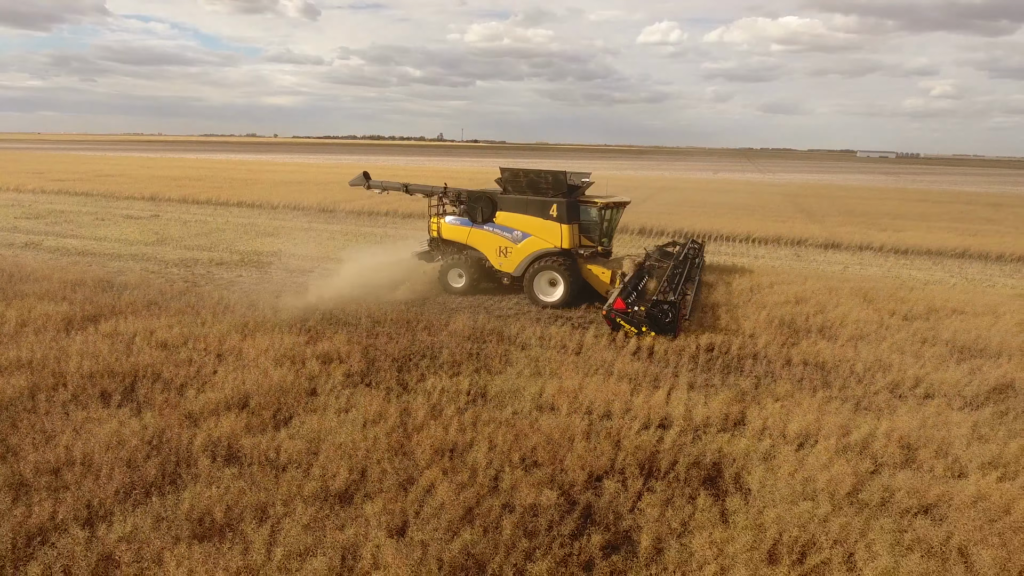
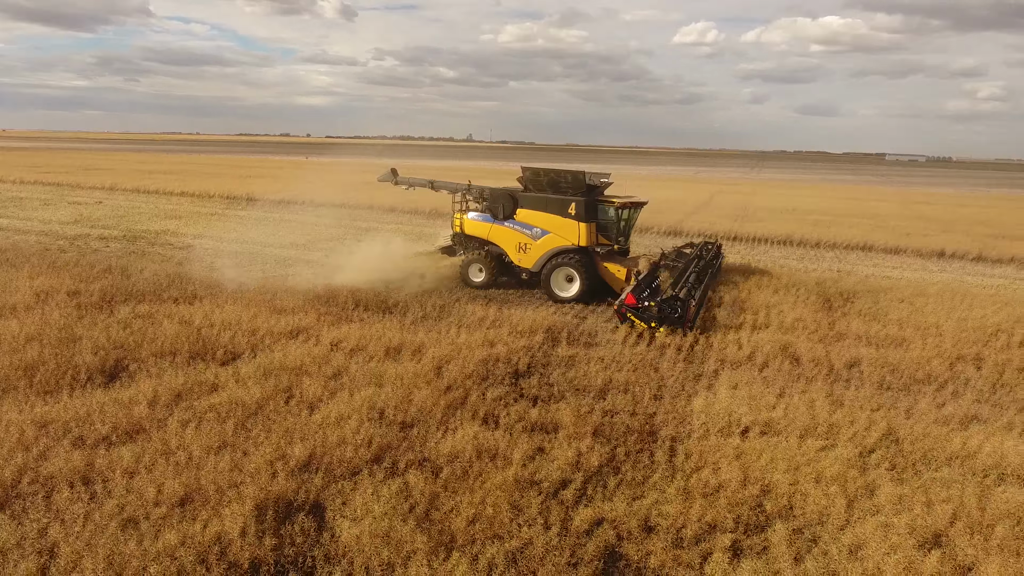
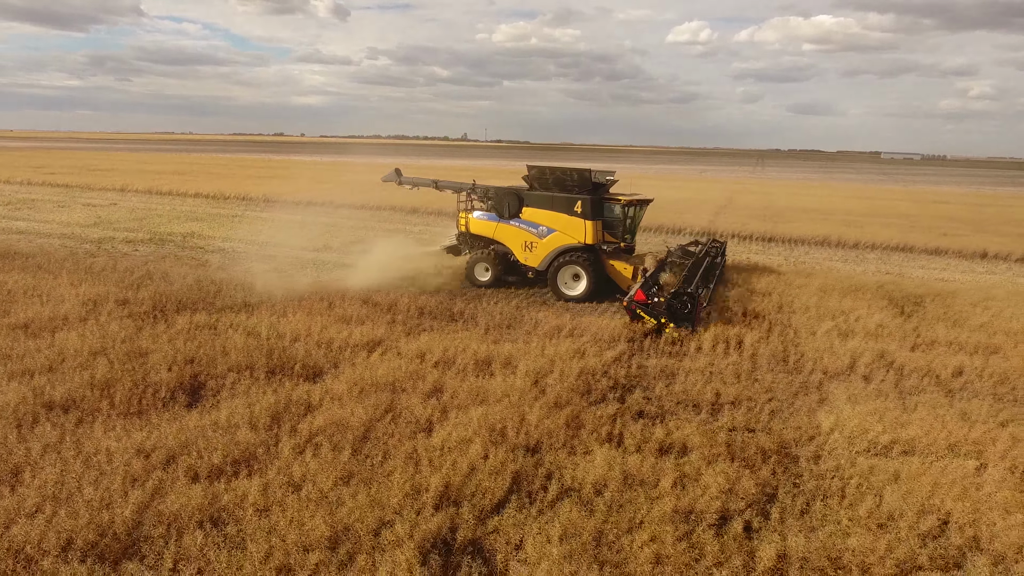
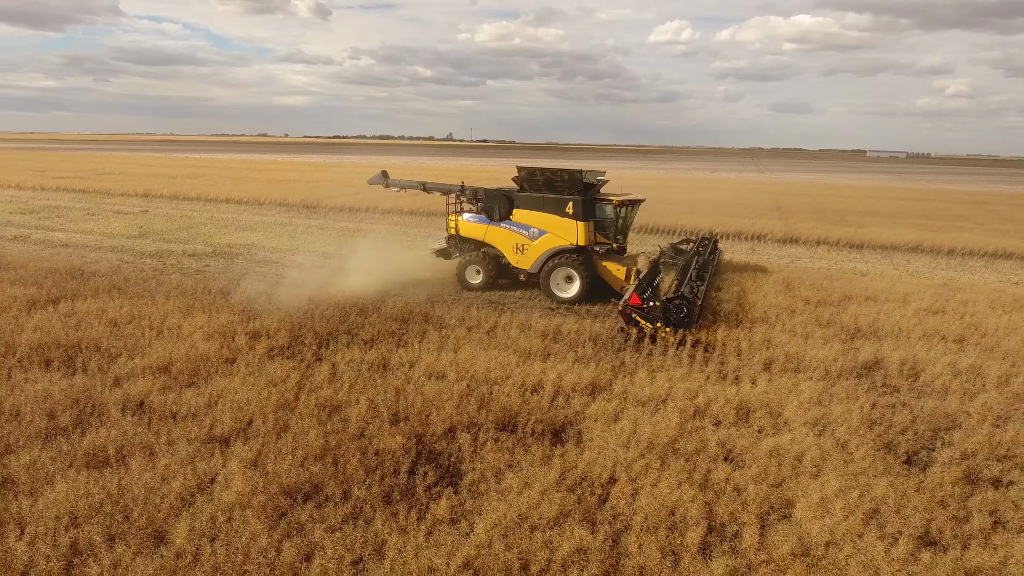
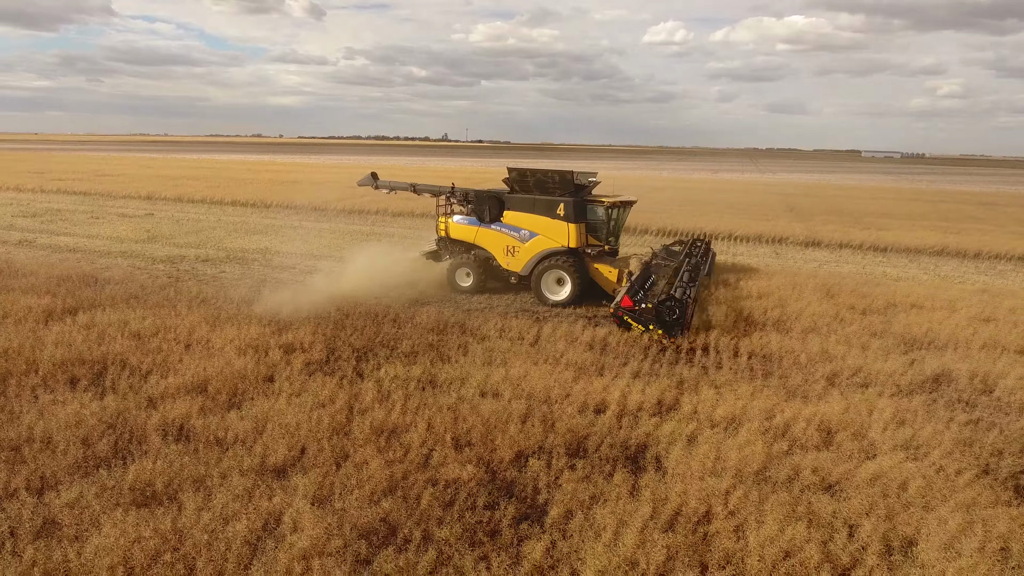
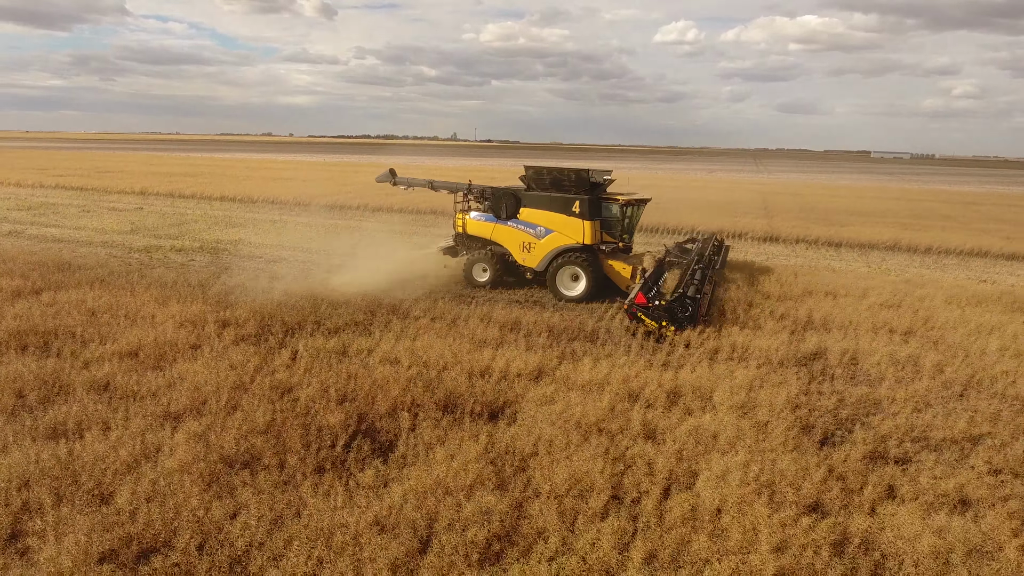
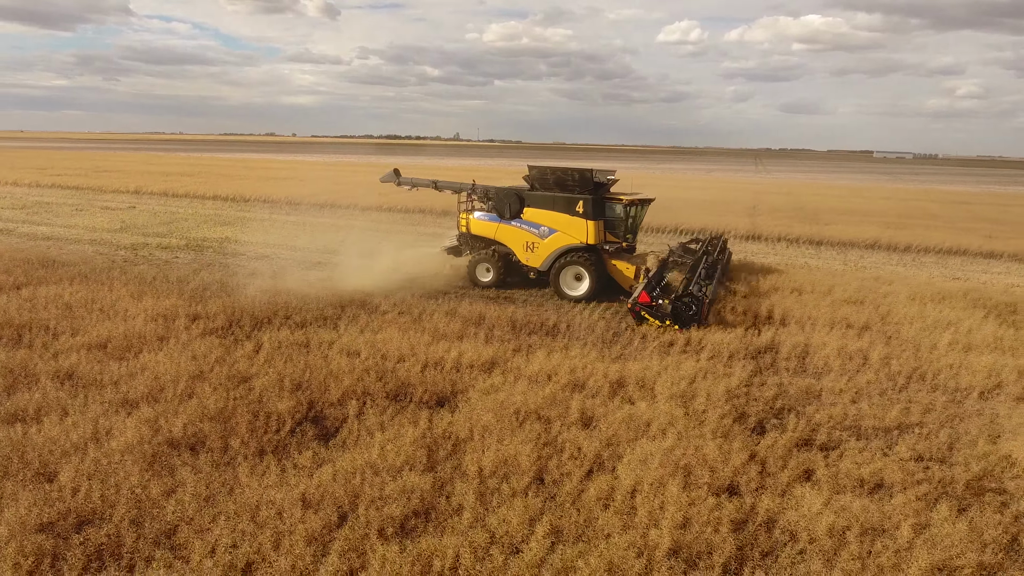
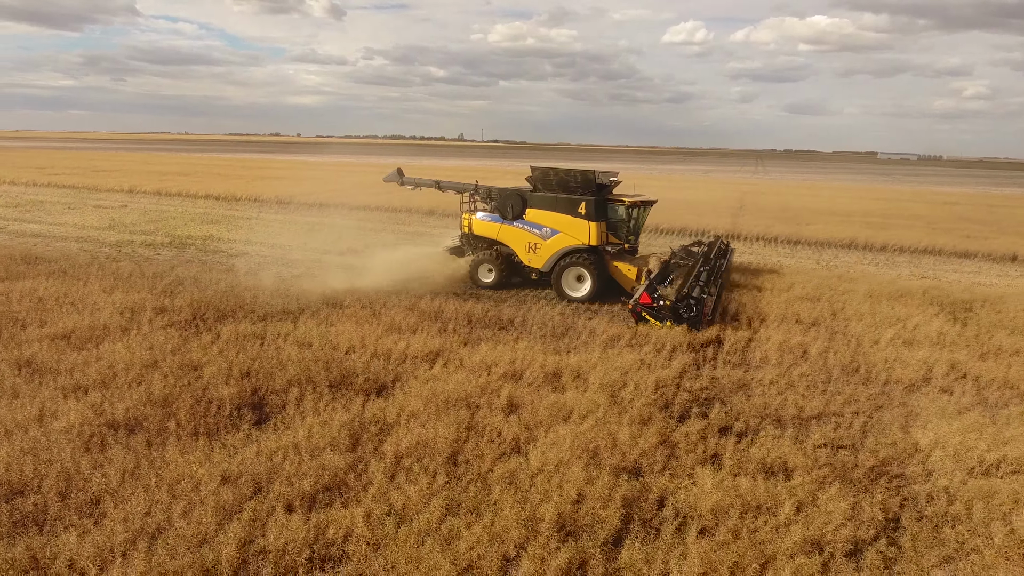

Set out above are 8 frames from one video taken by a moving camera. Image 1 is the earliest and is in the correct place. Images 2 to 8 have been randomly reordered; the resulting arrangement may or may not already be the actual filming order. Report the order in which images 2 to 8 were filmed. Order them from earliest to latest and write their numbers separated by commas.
5, 4, 6, 7, 8, 3, 2
